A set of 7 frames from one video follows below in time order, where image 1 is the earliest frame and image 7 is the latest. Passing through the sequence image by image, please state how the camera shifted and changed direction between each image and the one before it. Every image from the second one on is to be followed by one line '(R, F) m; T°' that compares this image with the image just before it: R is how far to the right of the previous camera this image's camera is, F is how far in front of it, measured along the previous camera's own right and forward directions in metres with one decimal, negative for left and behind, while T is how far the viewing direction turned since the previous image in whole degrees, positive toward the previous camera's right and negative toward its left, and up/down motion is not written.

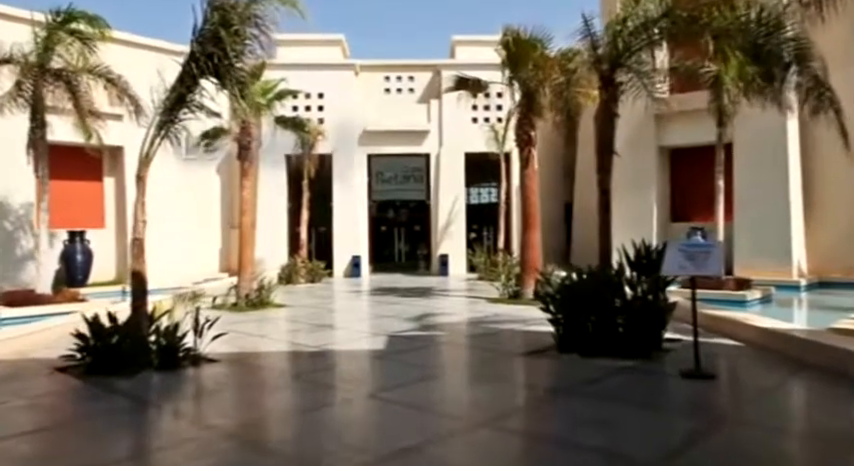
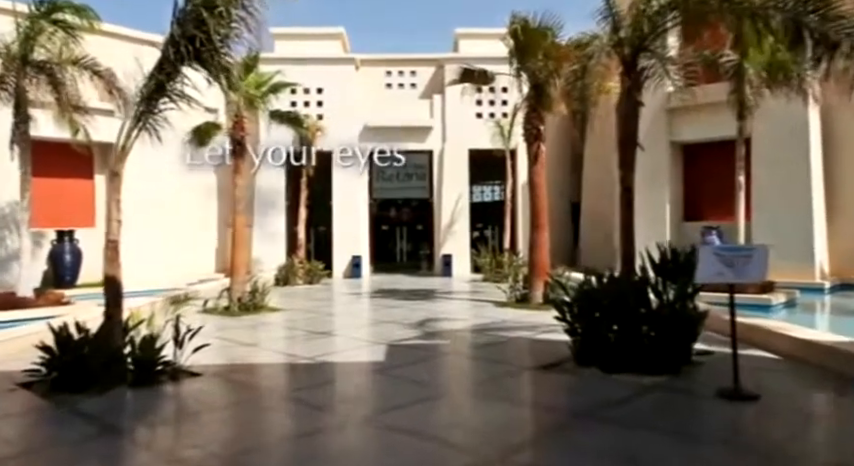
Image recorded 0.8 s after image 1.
(0.0, +0.6) m; 0°
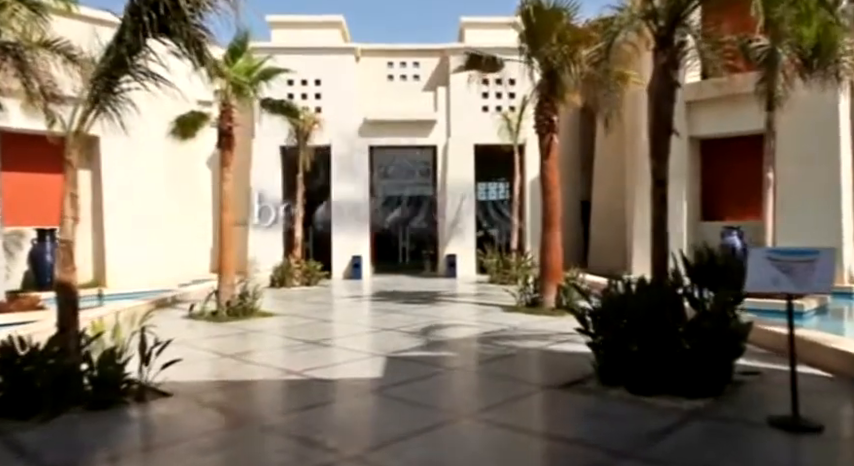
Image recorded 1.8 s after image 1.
(0.0, +0.8) m; 0°
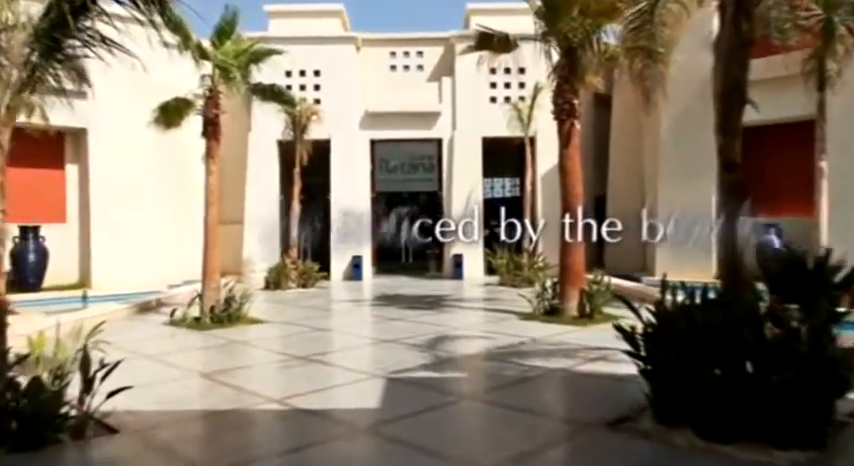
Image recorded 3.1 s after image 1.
(-0.1, +1.0) m; 0°
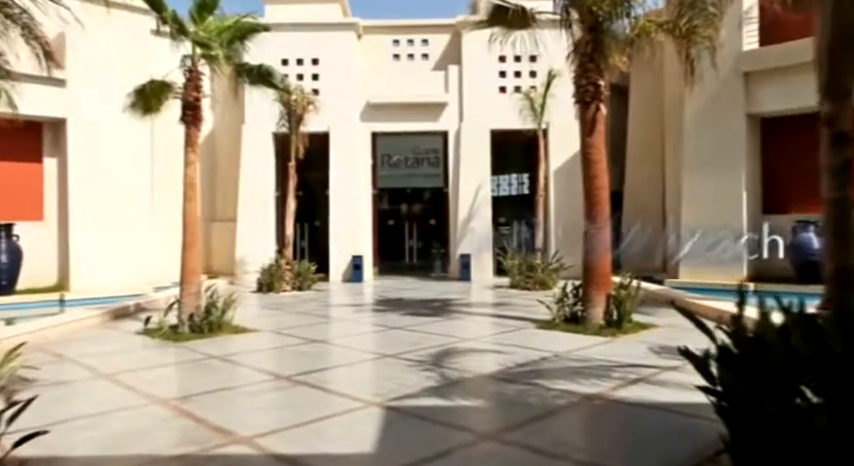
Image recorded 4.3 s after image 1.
(0.0, +1.0) m; 0°
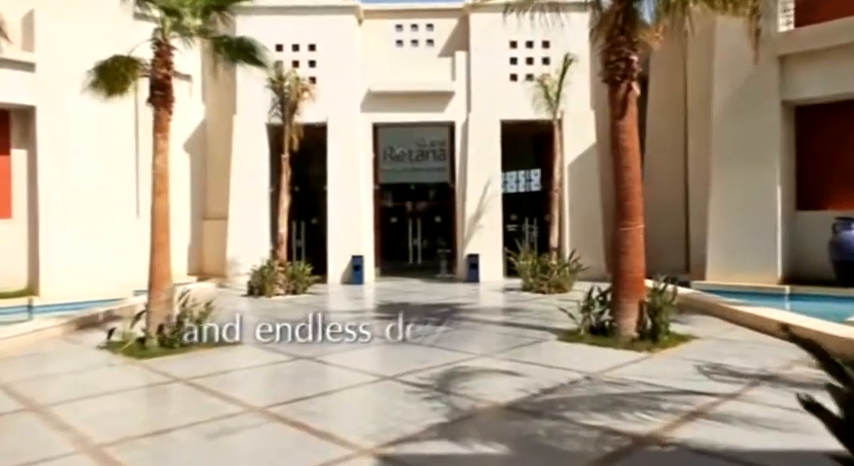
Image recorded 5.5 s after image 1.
(0.0, +1.0) m; 0°
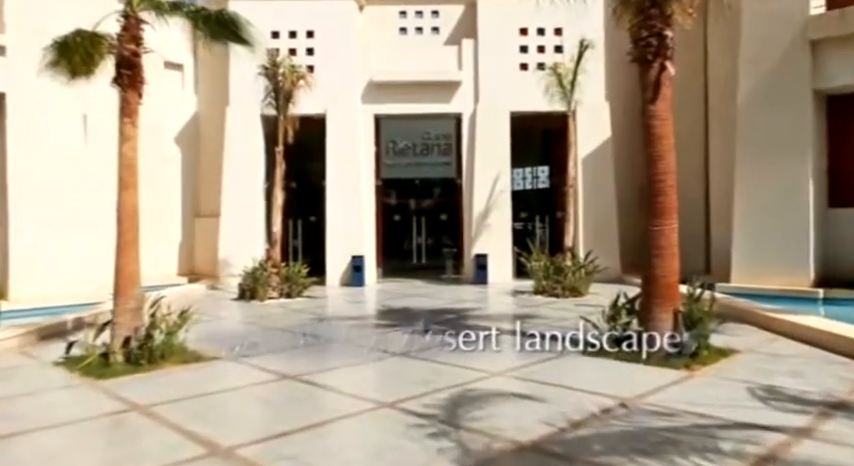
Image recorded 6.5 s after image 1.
(0.0, +0.8) m; 0°
